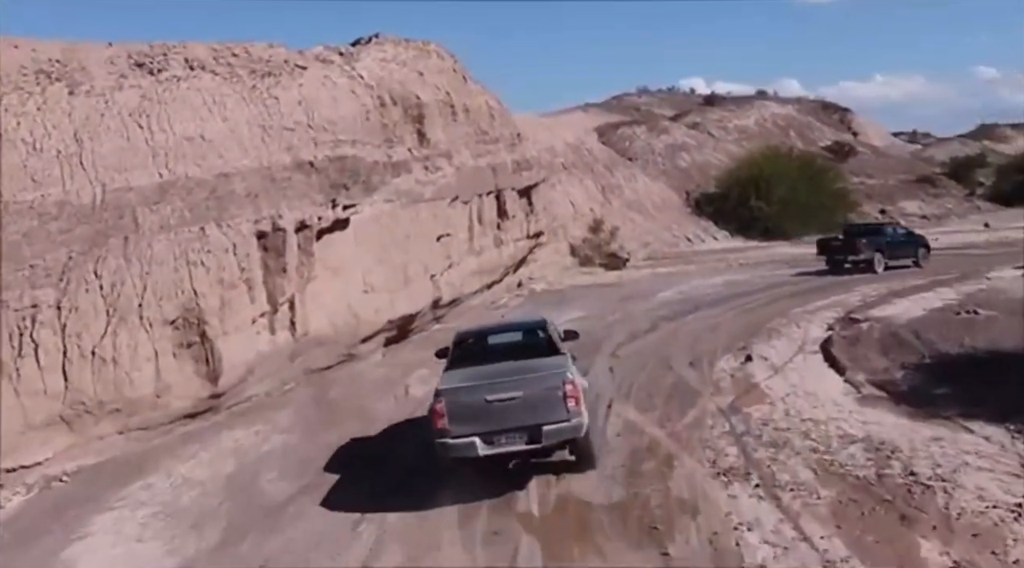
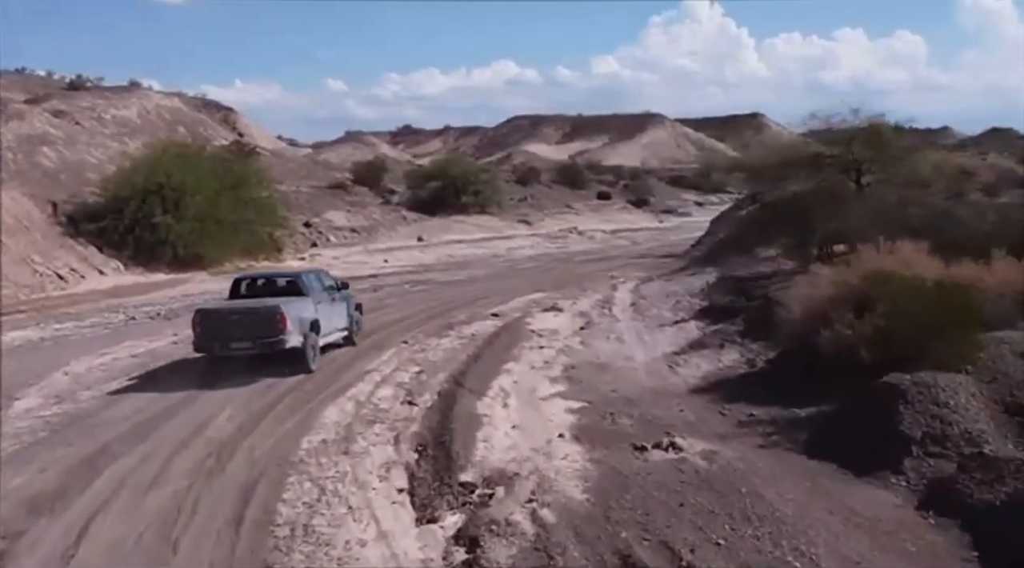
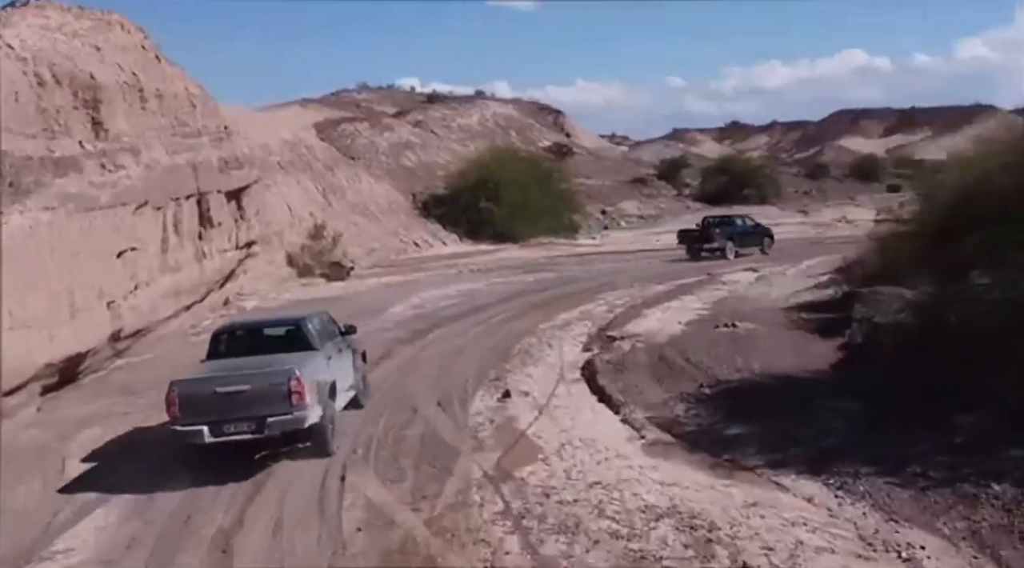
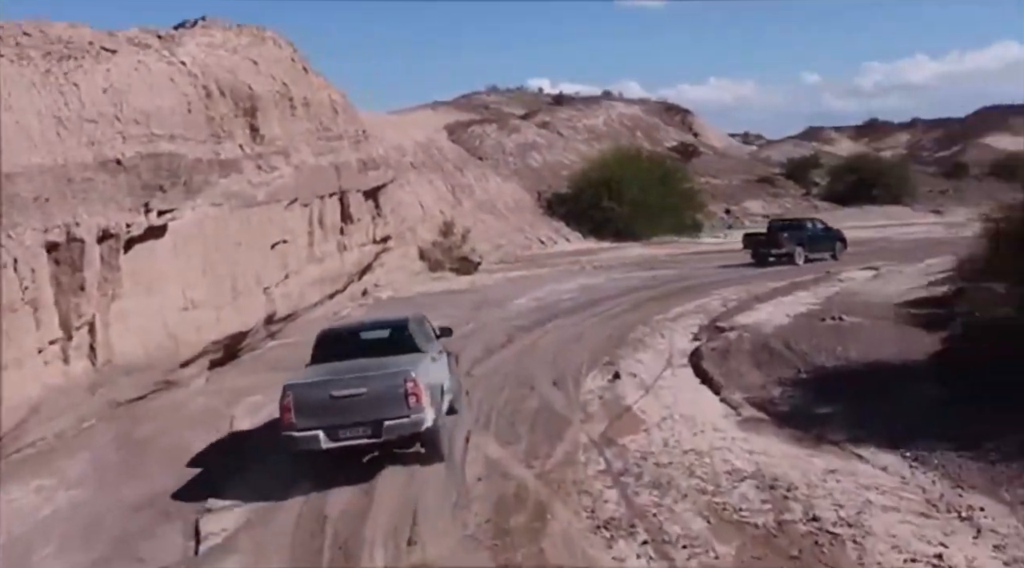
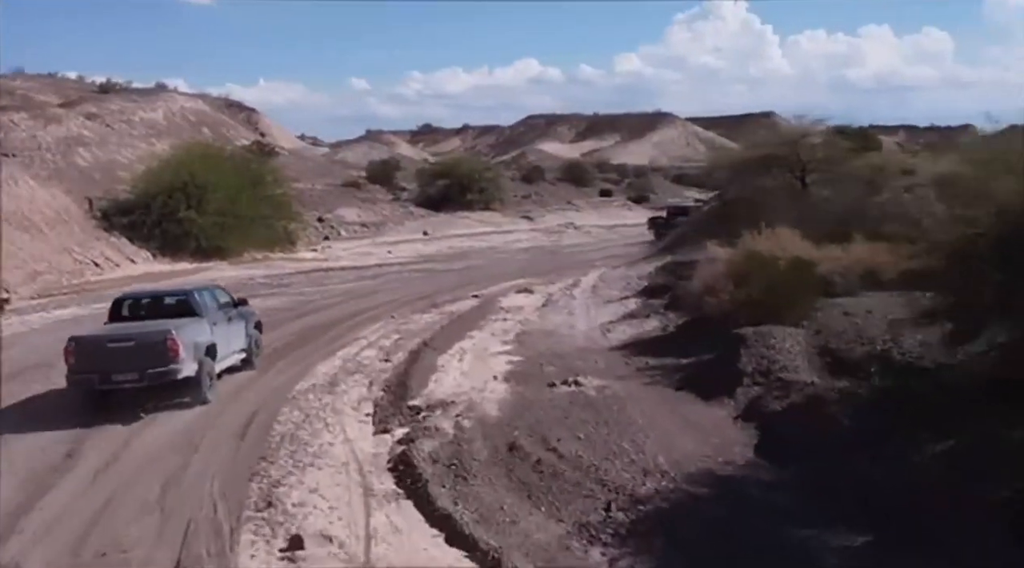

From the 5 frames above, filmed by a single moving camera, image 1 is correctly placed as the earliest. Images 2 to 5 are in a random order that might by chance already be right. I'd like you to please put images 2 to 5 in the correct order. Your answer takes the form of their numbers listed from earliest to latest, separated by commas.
4, 3, 5, 2
